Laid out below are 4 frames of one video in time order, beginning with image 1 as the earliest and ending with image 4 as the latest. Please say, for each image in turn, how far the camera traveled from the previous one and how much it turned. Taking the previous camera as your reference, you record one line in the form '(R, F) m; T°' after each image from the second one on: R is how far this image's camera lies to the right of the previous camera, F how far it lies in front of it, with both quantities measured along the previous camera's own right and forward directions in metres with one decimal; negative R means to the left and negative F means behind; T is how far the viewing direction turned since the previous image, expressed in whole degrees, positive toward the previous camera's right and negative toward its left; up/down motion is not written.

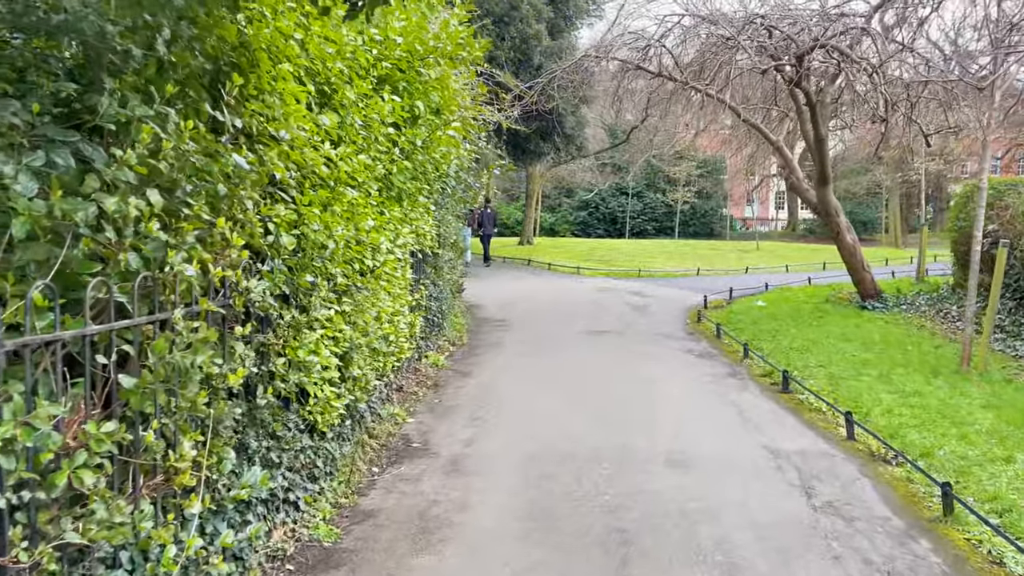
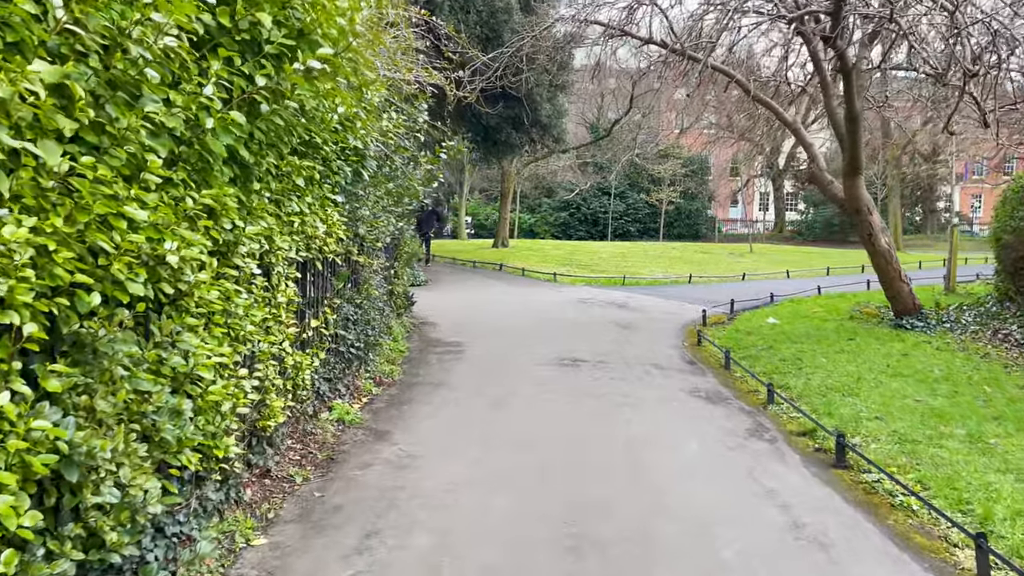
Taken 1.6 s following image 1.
(+0.3, +2.4) m; +1°
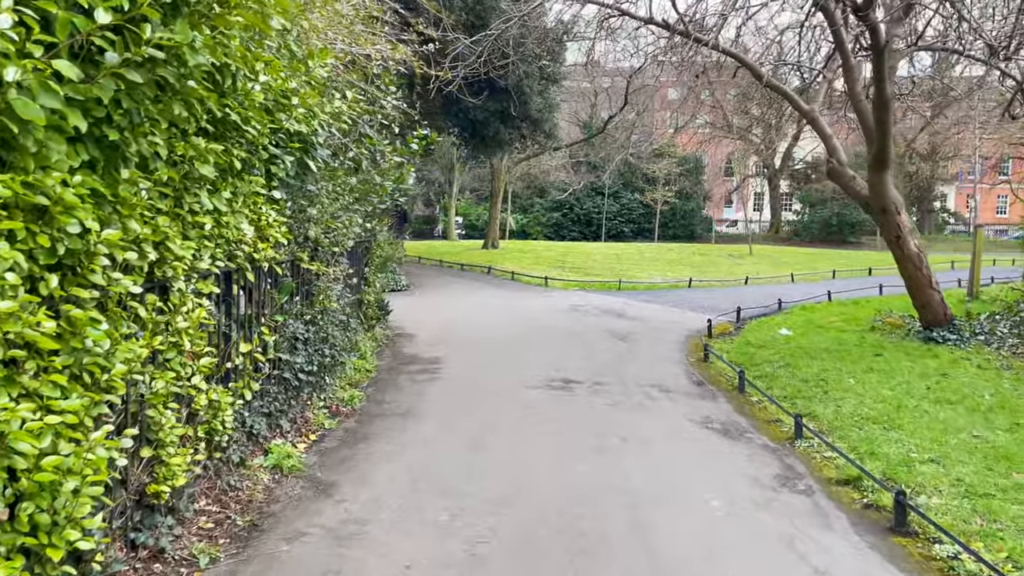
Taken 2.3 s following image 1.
(+0.1, +1.1) m; 0°
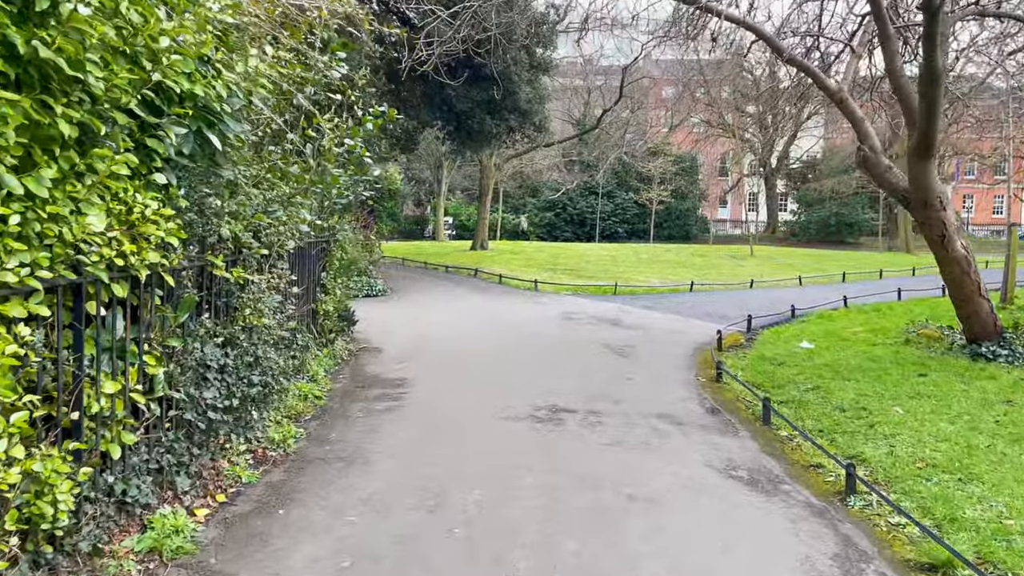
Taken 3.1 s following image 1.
(+0.1, +1.3) m; 0°
